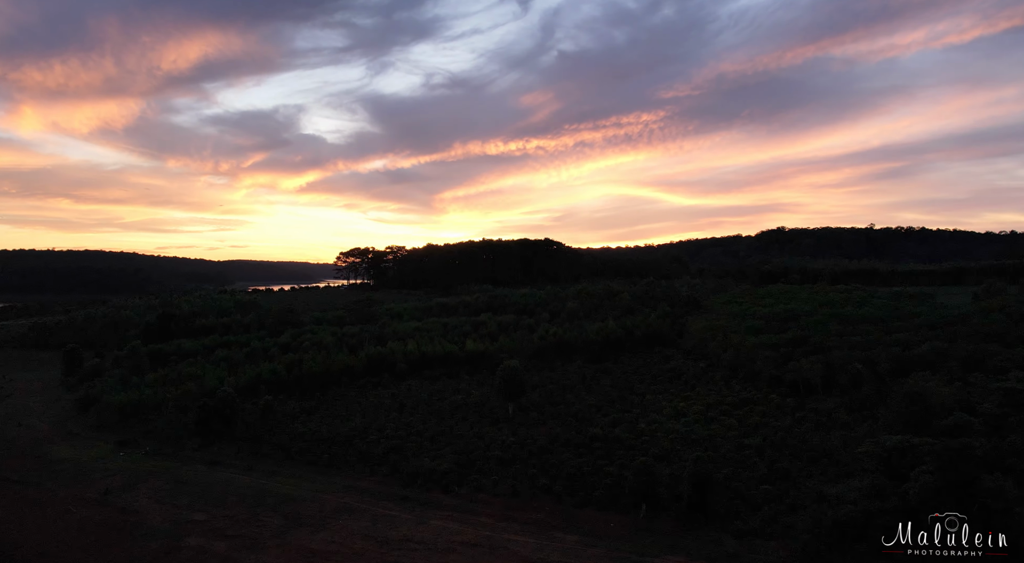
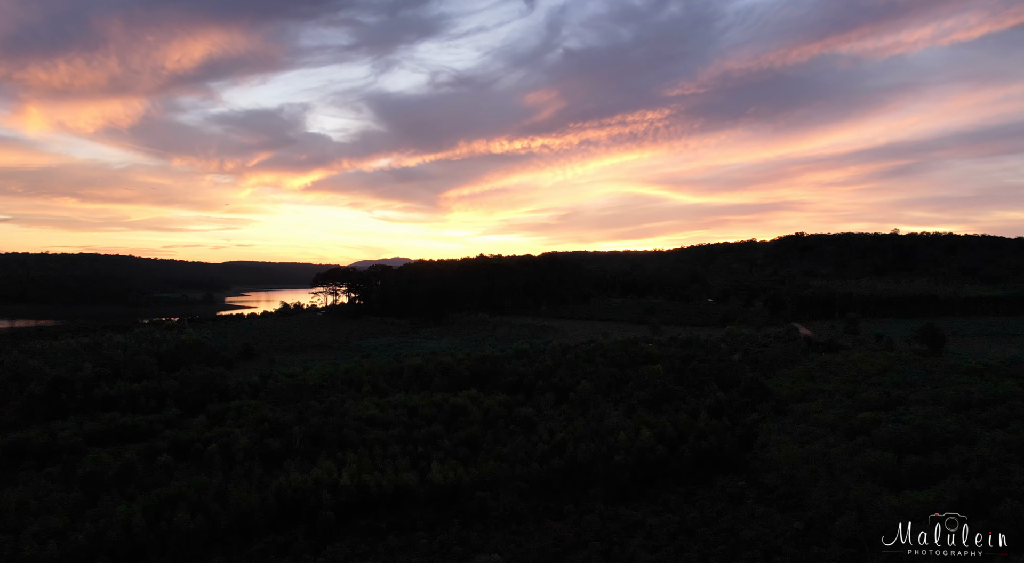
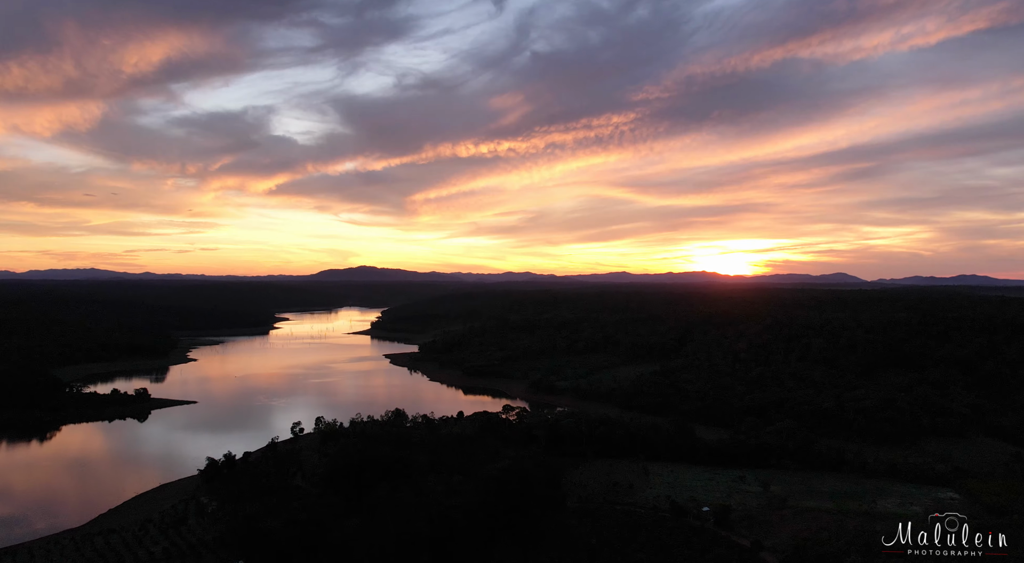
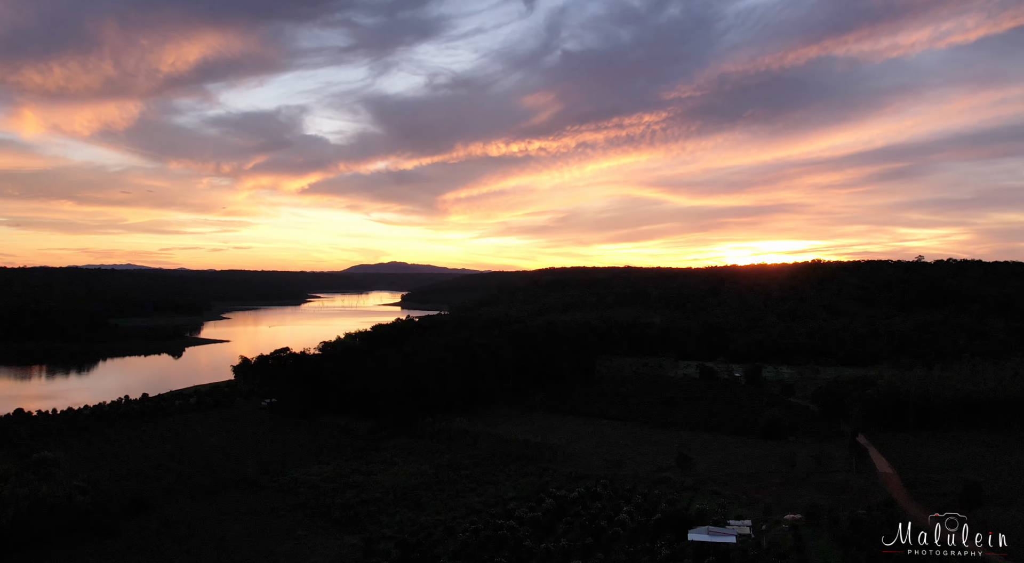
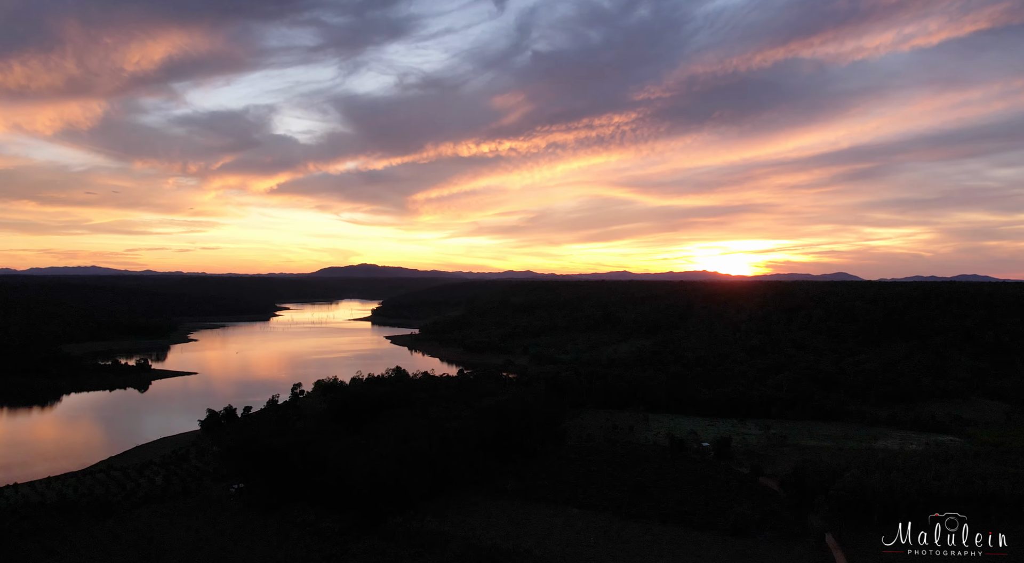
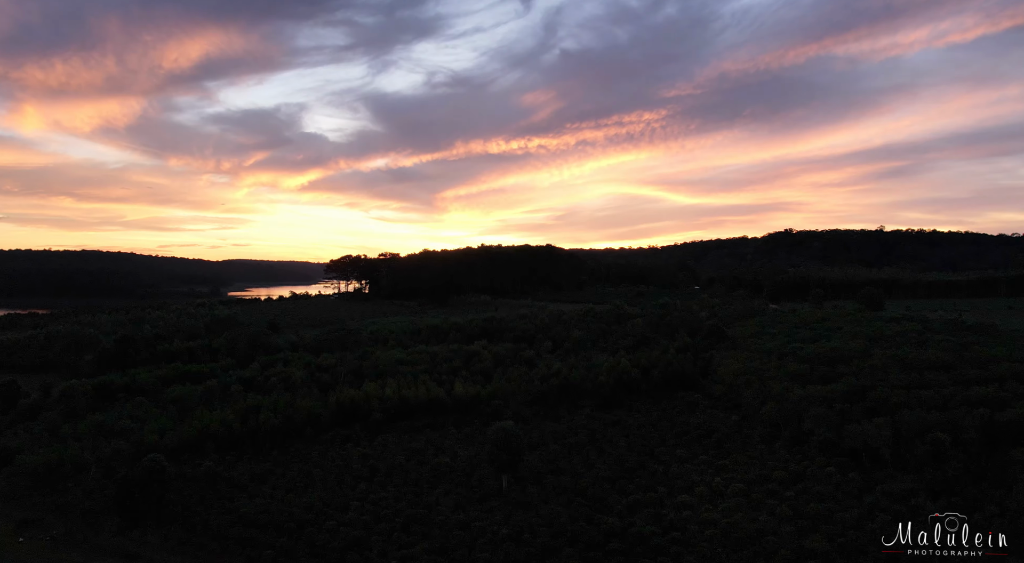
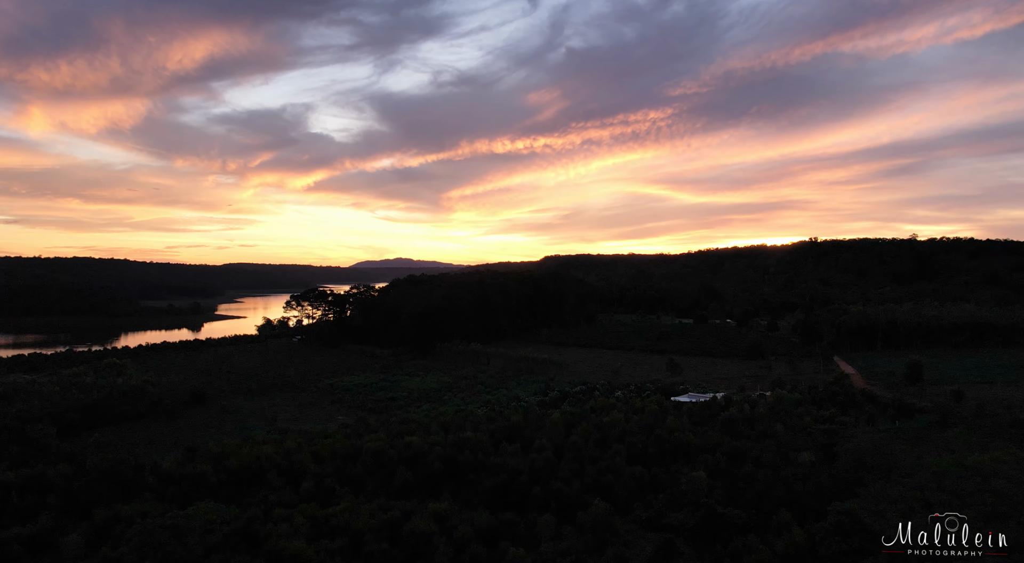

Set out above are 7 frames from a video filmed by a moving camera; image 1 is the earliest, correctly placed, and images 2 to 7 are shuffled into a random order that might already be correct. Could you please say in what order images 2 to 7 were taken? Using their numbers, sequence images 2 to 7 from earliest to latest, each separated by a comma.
6, 2, 7, 4, 5, 3
